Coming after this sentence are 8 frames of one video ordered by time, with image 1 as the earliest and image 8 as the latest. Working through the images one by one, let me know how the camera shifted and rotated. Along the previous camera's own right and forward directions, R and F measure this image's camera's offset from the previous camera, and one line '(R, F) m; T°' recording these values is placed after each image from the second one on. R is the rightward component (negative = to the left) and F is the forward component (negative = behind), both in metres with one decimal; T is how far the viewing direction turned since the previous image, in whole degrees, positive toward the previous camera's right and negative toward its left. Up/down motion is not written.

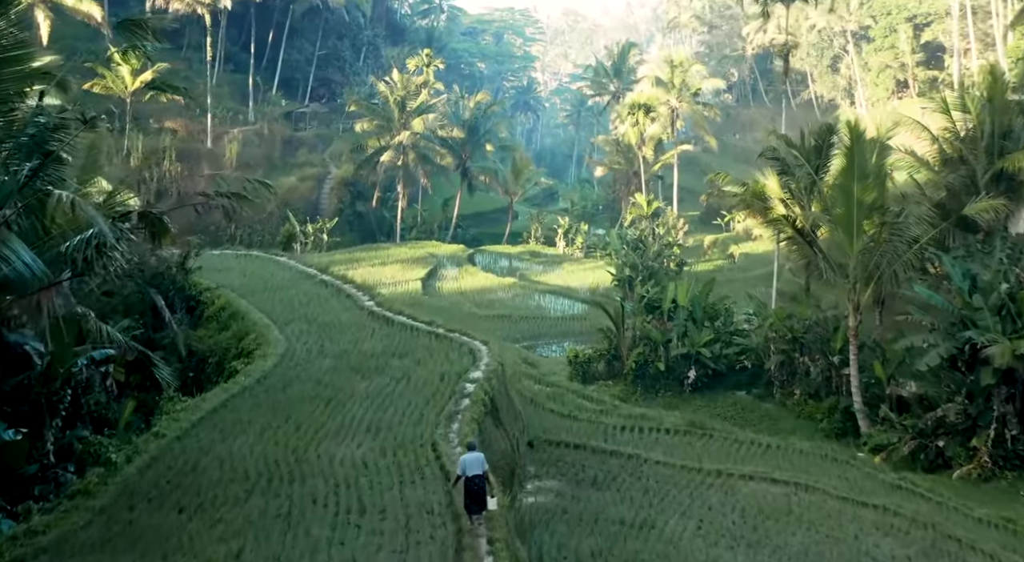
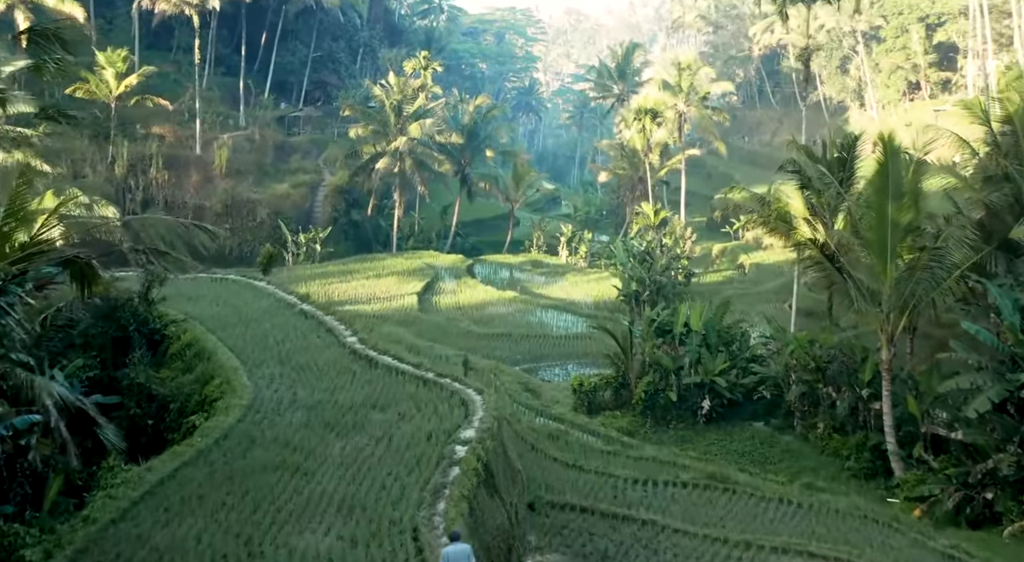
(0.0, +1.4) m; 0°
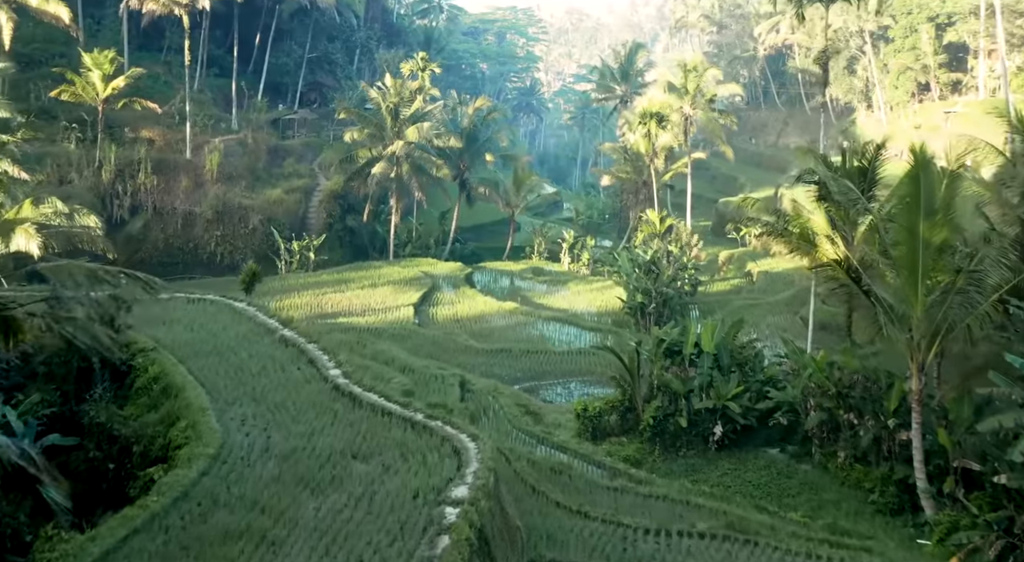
(0.0, +1.1) m; 0°
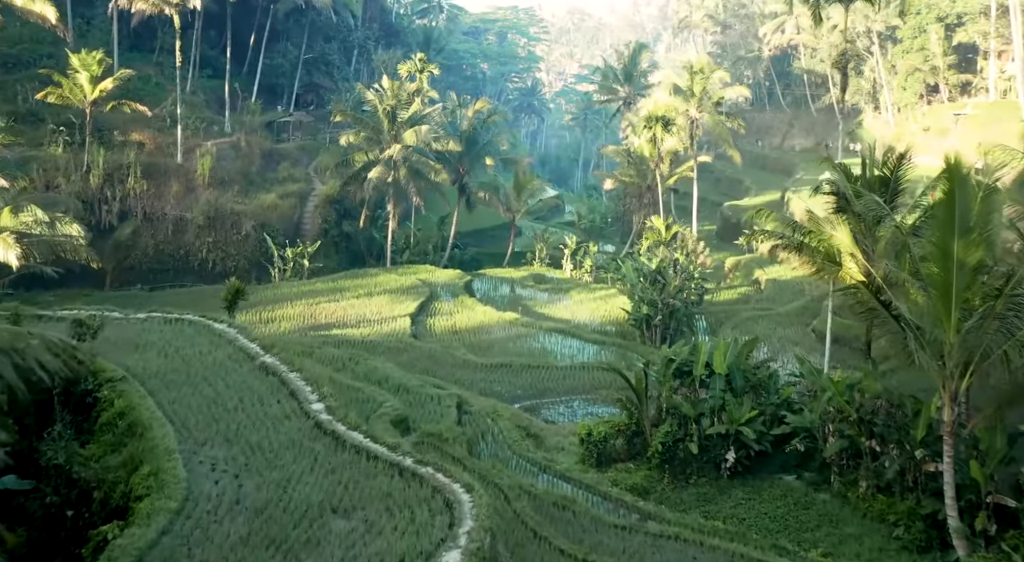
(0.0, +1.0) m; 0°
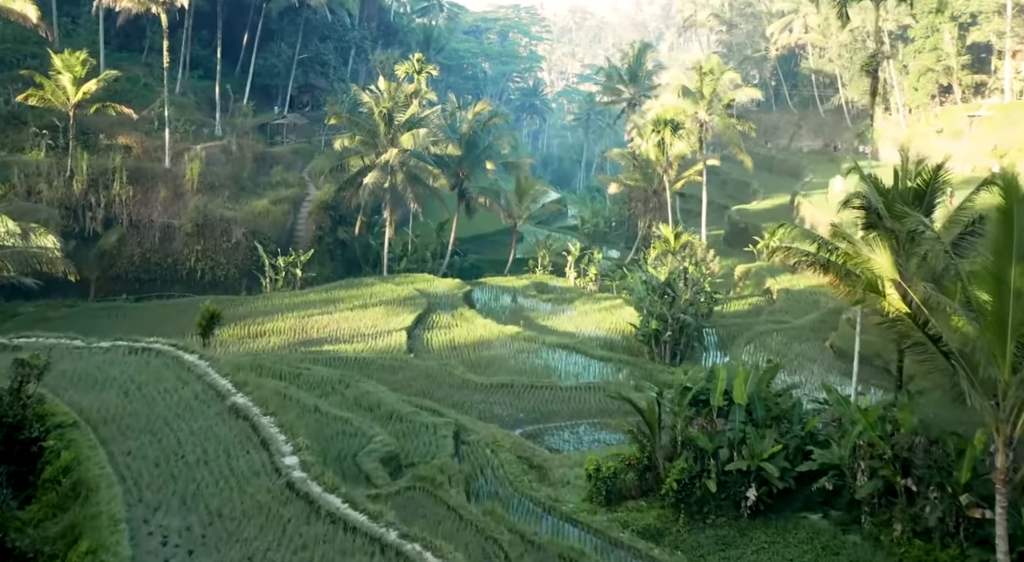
(0.0, +1.3) m; 0°
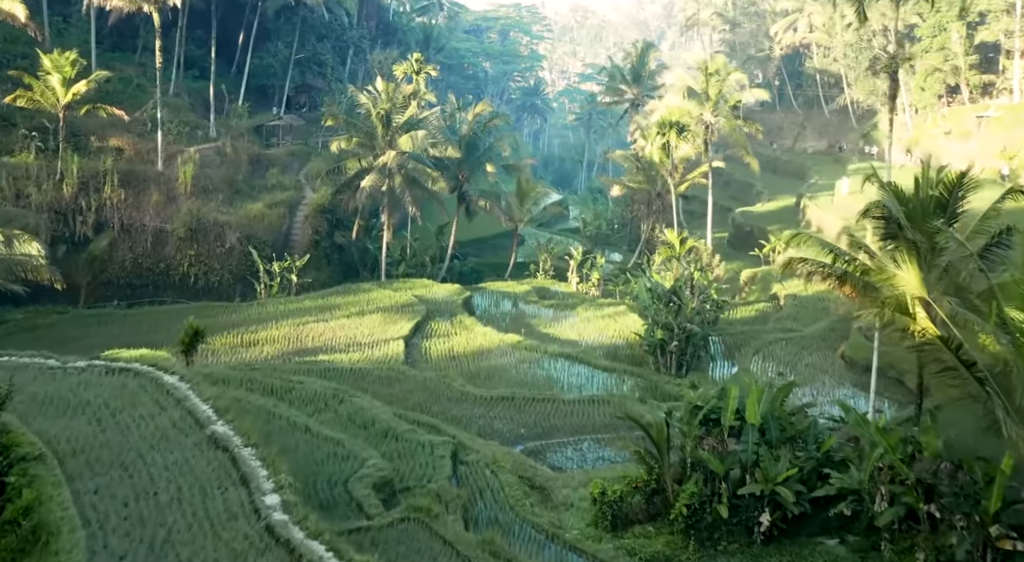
(0.0, +0.7) m; 0°
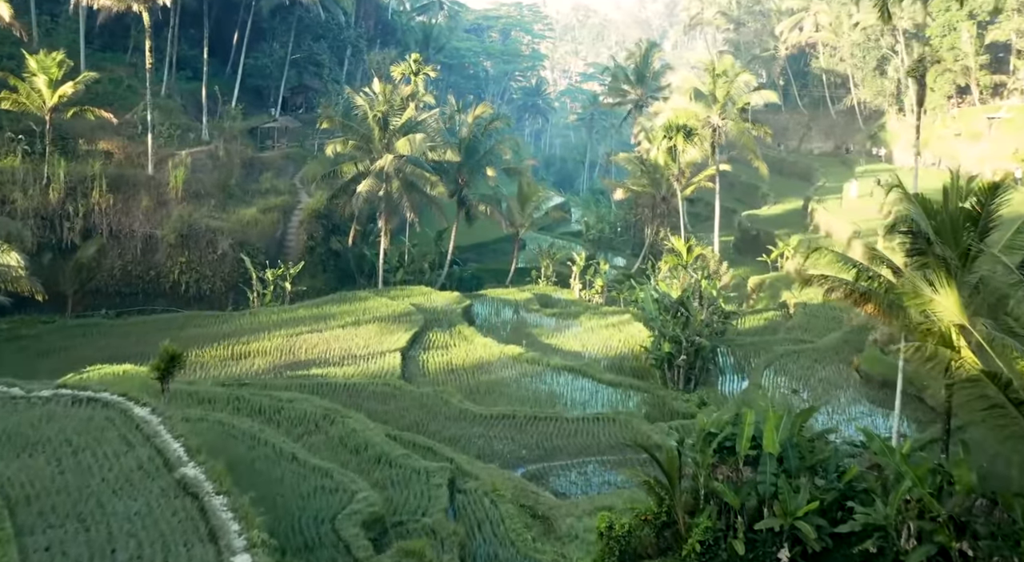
(0.0, +0.9) m; 0°
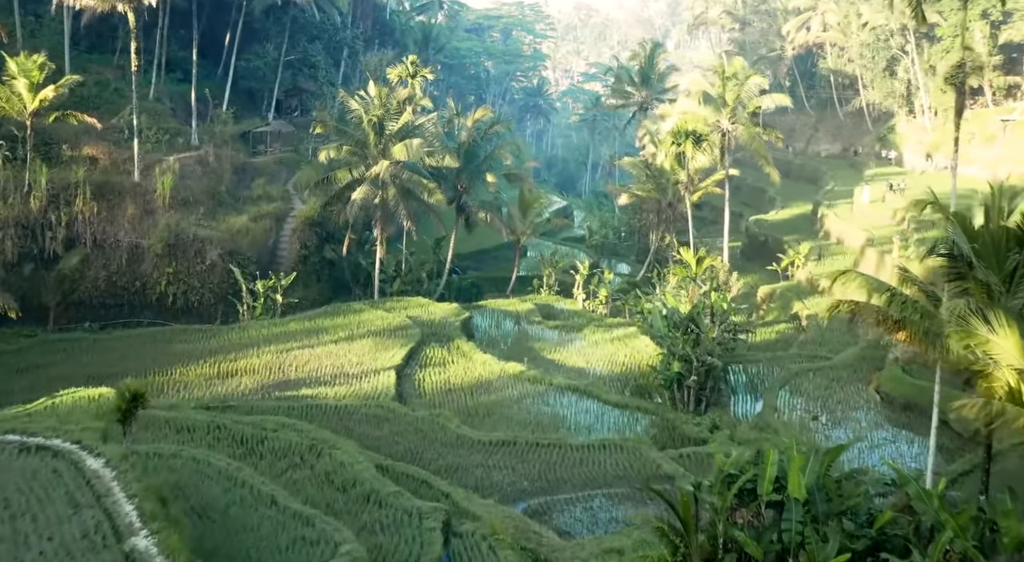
(0.0, +1.2) m; 0°
